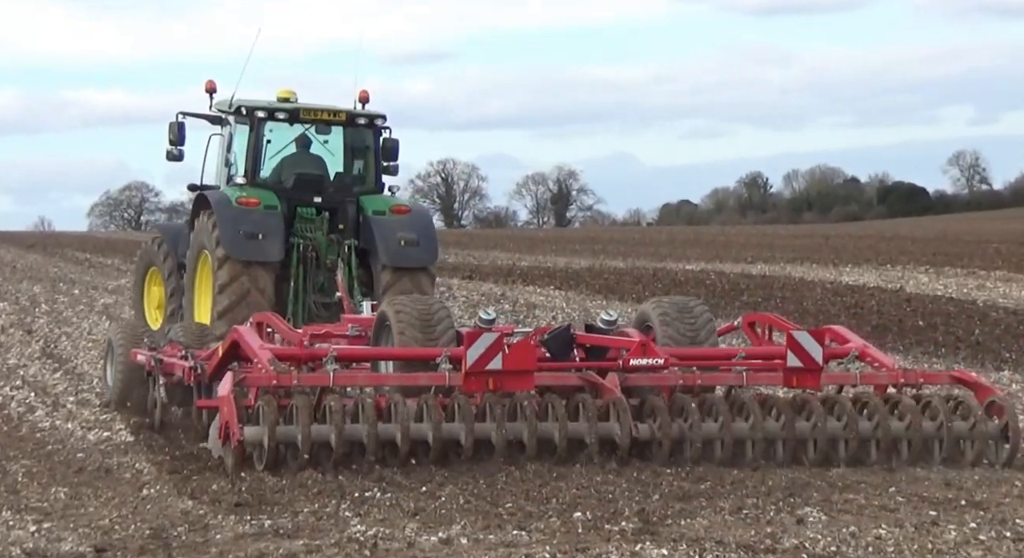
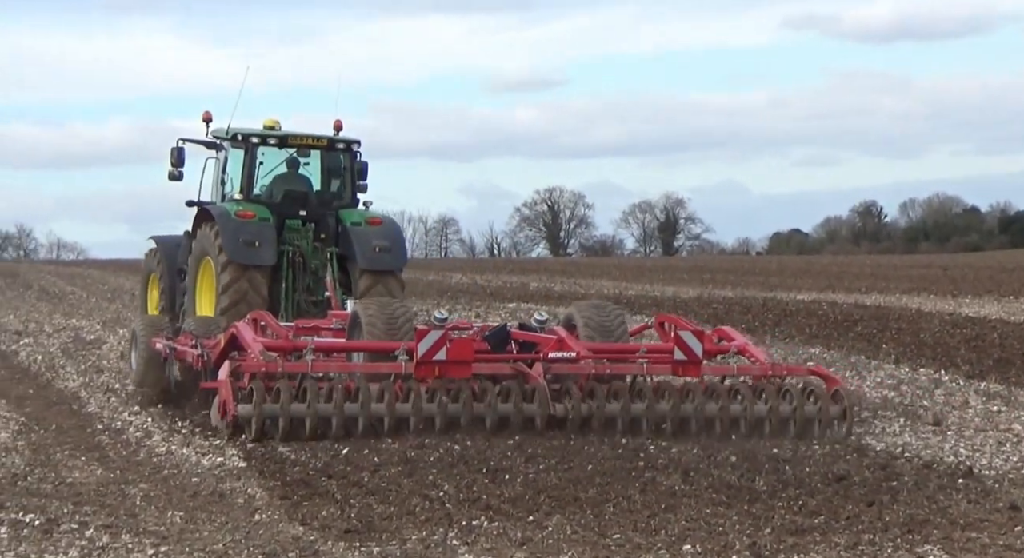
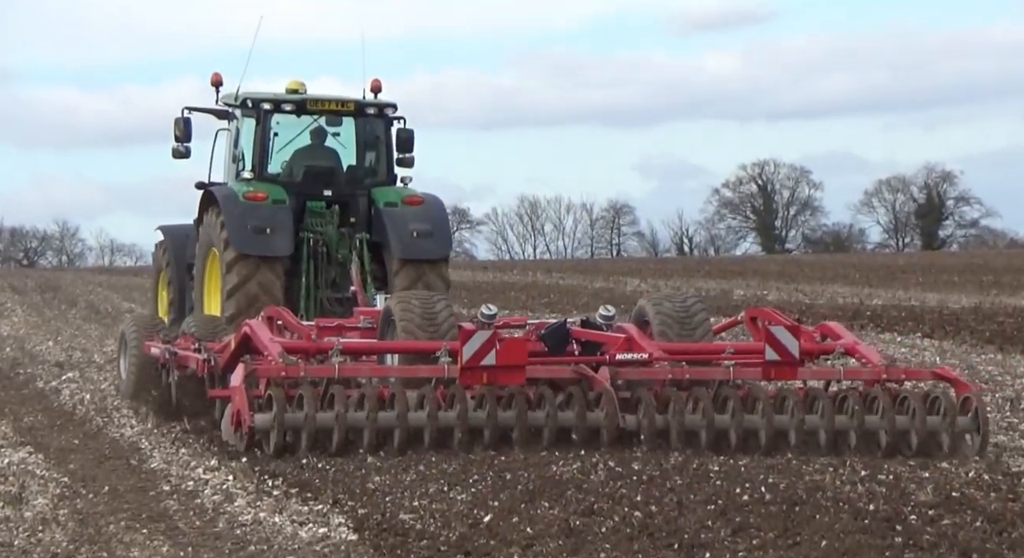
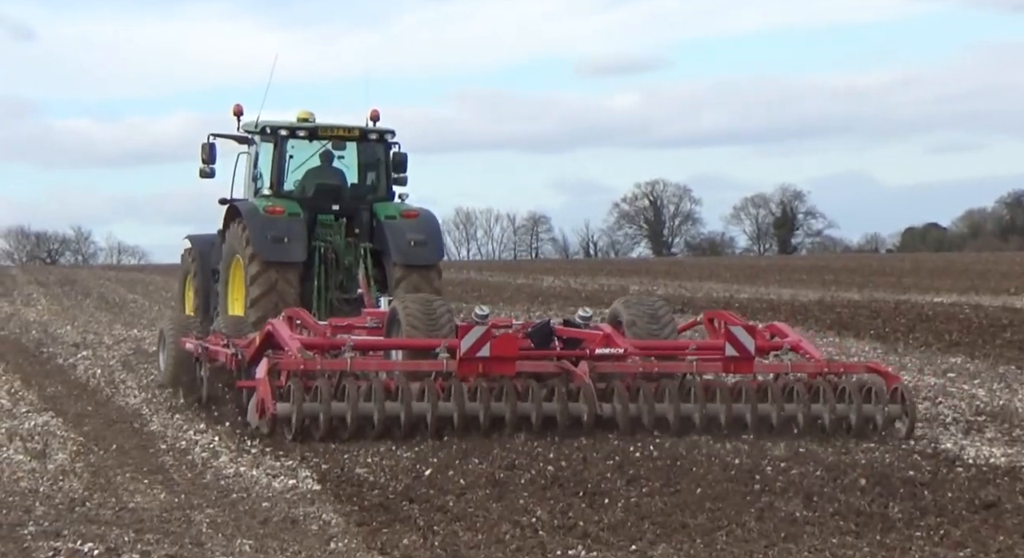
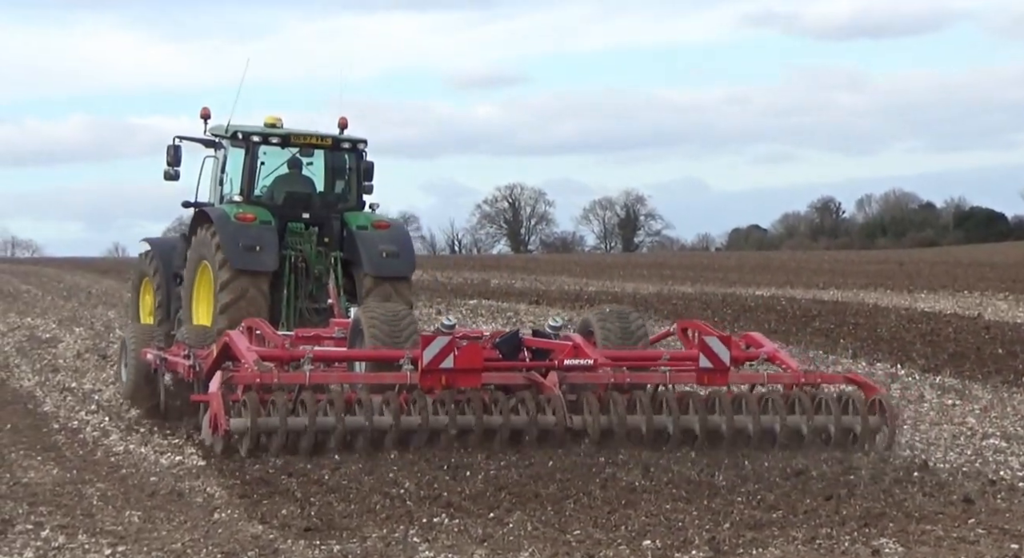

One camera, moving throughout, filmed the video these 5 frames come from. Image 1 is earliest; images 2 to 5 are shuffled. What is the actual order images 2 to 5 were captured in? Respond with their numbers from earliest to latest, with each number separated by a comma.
5, 2, 4, 3
